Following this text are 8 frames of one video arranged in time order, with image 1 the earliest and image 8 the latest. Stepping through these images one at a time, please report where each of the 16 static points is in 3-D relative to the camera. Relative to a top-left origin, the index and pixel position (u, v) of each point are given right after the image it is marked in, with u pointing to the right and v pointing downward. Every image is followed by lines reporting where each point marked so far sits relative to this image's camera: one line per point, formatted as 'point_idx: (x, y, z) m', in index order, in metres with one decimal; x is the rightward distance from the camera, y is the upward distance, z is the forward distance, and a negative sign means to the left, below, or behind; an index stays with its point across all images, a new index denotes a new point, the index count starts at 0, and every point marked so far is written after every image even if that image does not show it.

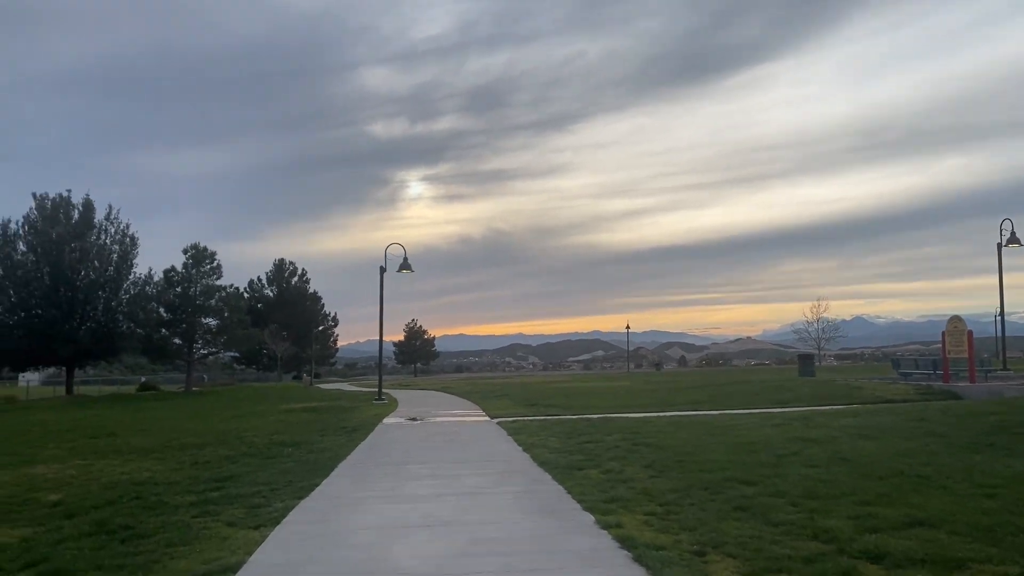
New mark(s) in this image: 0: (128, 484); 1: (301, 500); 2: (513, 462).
0: (-5.3, -2.7, +11.8) m
1: (-2.3, -2.3, +9.4) m
2: (0.0, -2.5, +12.4) m
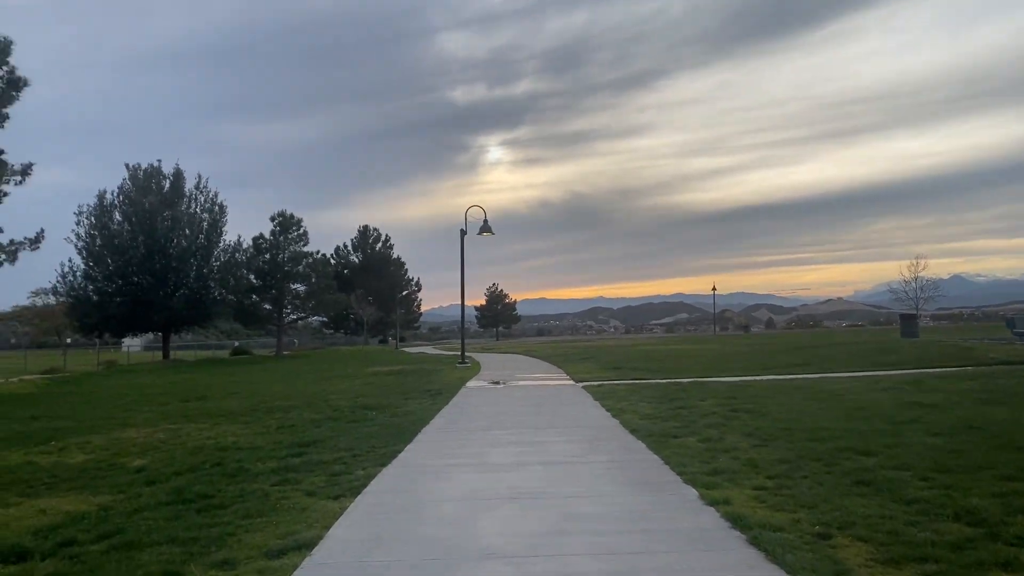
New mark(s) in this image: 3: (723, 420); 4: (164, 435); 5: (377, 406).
0: (-4.1, -2.2, +11.7) m
1: (-1.4, -1.9, +9.0) m
2: (+1.3, -1.9, +11.7) m
3: (+3.1, -1.9, +12.5) m
4: (-5.7, -2.4, +13.9) m
5: (-2.7, -2.4, +17.0) m
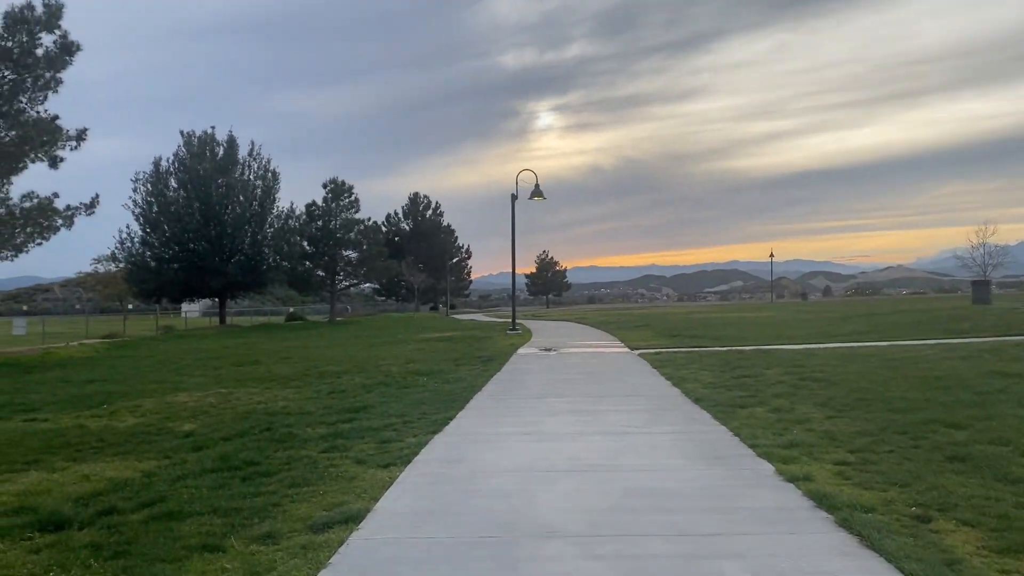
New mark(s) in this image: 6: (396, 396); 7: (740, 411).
0: (-3.4, -1.7, +11.5) m
1: (-0.8, -1.5, +8.6) m
2: (+2.0, -1.4, +11.2) m
3: (+3.9, -1.4, +11.8) m
4: (-4.8, -1.8, +13.8) m
5: (-1.6, -1.6, +16.7) m
6: (-1.8, -1.6, +12.9) m
7: (+2.7, -1.4, +9.9) m
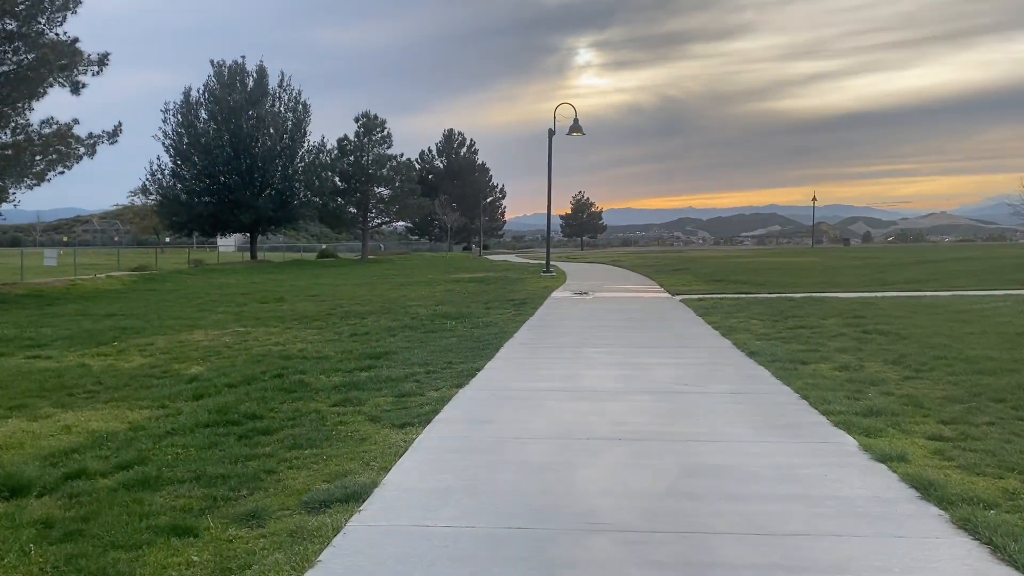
0: (-2.9, -0.9, +10.7) m
1: (-0.5, -0.9, +7.6) m
2: (+2.4, -0.7, +10.1) m
3: (+4.3, -0.7, +10.7) m
4: (-4.3, -0.8, +13.0) m
5: (-1.0, -0.5, +15.8) m
6: (-1.3, -0.7, +12.0) m
7: (+3.0, -0.8, +8.9) m
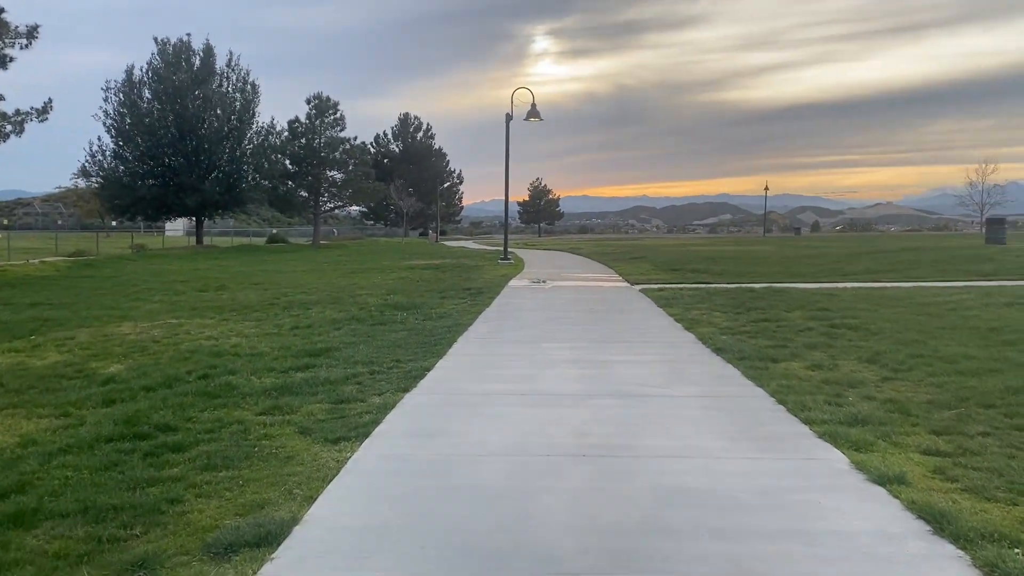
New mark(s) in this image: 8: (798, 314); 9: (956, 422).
0: (-3.5, -0.8, +9.8) m
1: (-0.9, -0.9, +6.9) m
2: (+1.9, -0.7, +9.5) m
3: (+3.7, -0.6, +10.2) m
4: (-5.0, -0.6, +12.1) m
5: (-1.8, -0.3, +15.0) m
6: (-1.9, -0.6, +11.2) m
7: (+2.6, -0.8, +8.3) m
8: (+4.3, -0.4, +12.7) m
9: (+3.1, -0.9, +6.0) m
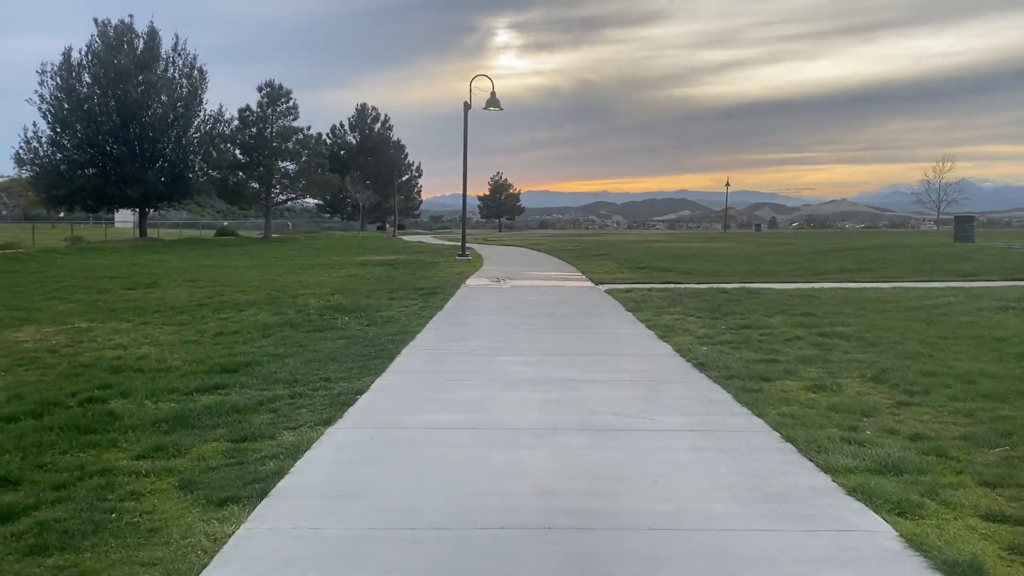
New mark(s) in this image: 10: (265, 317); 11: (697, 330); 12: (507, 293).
0: (-4.0, -0.8, +8.3) m
1: (-1.2, -0.9, +5.6) m
2: (+1.4, -0.7, +8.3) m
3: (+3.2, -0.7, +9.0) m
4: (-5.6, -0.6, +10.6) m
5: (-2.5, -0.3, +13.6) m
6: (-2.5, -0.6, +9.8) m
7: (+2.1, -0.8, +7.1) m
8: (+3.7, -0.4, +11.6) m
9: (+2.8, -1.0, +4.8) m
10: (-3.6, -0.4, +12.6) m
11: (+2.3, -0.5, +10.7) m
12: (-0.1, -0.1, +16.3) m
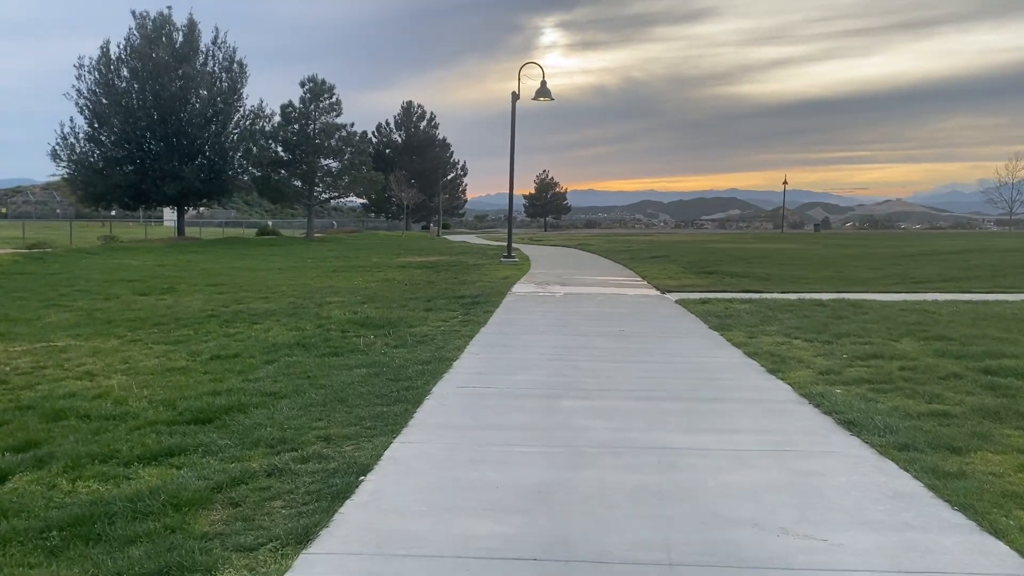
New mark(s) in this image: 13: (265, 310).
0: (-3.5, -0.9, +6.3) m
1: (-0.9, -1.1, +3.4) m
2: (+1.9, -0.9, +6.0) m
3: (+3.8, -0.8, +6.7) m
4: (-4.9, -0.8, +8.7) m
5: (-1.8, -0.4, +11.5) m
6: (-1.9, -0.8, +7.7) m
7: (+2.6, -1.0, +4.8) m
8: (+4.3, -0.6, +9.2) m
9: (+3.1, -1.2, +2.5) m
10: (-2.9, -0.6, +10.5) m
11: (+3.0, -0.7, +8.4) m
12: (+0.8, -0.2, +14.1) m
13: (-4.0, -0.3, +13.7) m
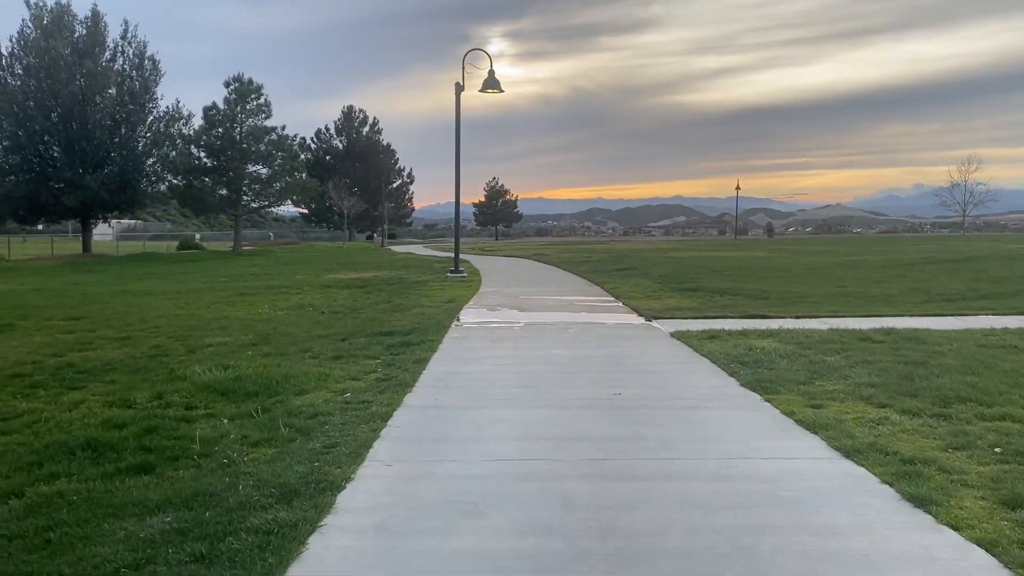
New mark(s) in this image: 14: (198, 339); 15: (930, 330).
0: (-3.7, -1.3, +2.5) m
1: (-0.9, -1.4, -0.2) m
2: (+1.7, -1.2, +2.5) m
3: (+3.5, -1.1, +3.3) m
4: (-5.3, -1.2, +4.7) m
5: (-2.3, -0.9, +7.8) m
6: (-2.2, -1.2, +4.0) m
7: (+2.4, -1.3, +1.3) m
8: (+3.9, -0.9, +5.8) m
9: (+3.1, -1.5, -0.9) m
10: (-3.4, -1.0, +6.7) m
11: (+2.6, -1.0, +5.0) m
12: (+0.1, -0.7, +10.5) m
13: (-4.6, -0.8, +9.8) m
14: (-4.3, -0.7, +11.6) m
15: (+5.1, -0.5, +10.4) m
